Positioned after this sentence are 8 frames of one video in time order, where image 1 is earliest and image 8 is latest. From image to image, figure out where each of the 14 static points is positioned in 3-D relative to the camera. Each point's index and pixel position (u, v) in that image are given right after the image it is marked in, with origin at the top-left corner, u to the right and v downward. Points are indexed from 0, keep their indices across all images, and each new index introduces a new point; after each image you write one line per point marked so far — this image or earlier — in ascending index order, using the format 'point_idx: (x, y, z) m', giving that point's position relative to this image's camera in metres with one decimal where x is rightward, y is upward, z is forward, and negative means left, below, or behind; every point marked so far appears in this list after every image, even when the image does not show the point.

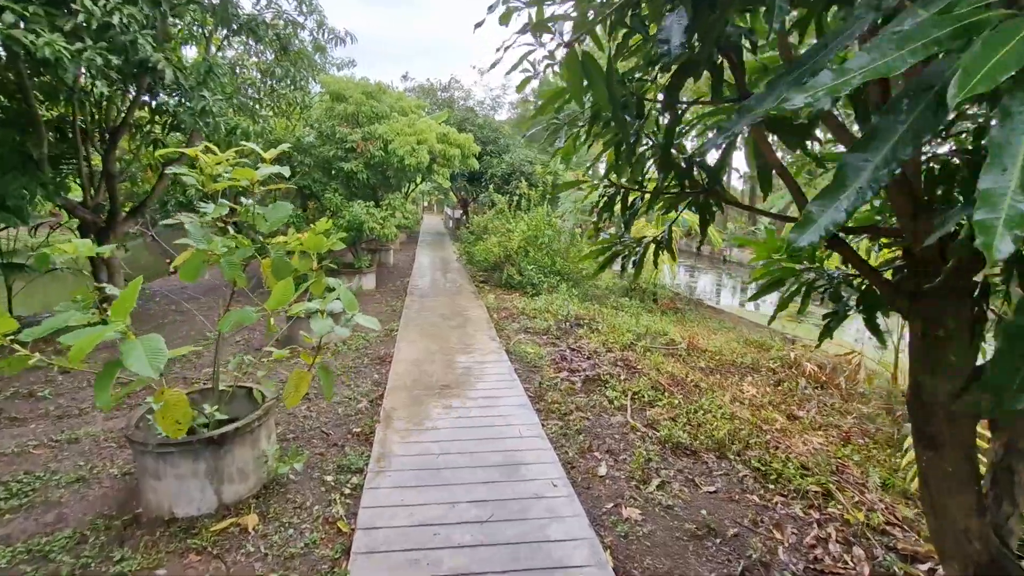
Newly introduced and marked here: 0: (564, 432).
0: (+0.3, -0.7, +2.5) m
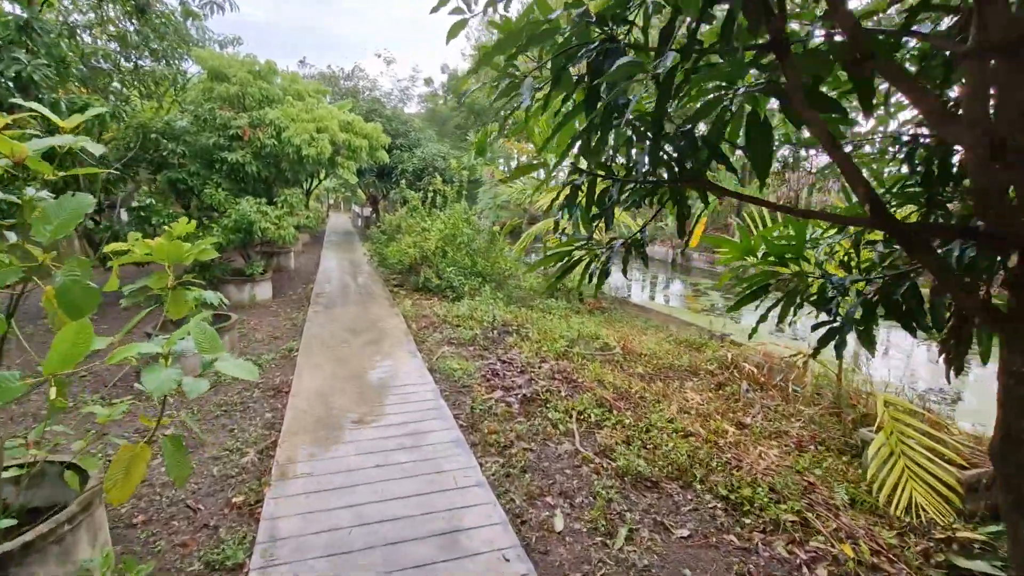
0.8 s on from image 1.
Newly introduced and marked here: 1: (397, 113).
0: (0.0, -0.8, +2.1) m
1: (-2.5, +3.8, +11.3) m
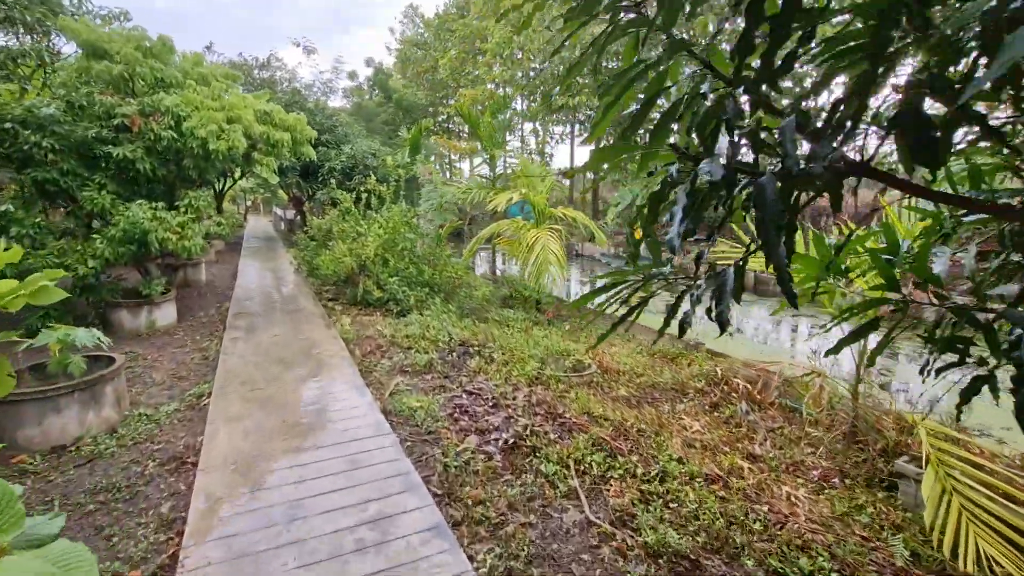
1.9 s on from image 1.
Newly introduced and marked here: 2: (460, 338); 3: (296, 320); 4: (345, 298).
0: (0.0, -0.9, +1.6) m
1: (-3.8, +3.7, +10.4) m
2: (-0.4, -0.4, +4.0) m
3: (-1.9, -0.3, +4.5) m
4: (-1.8, -0.1, +5.5) m
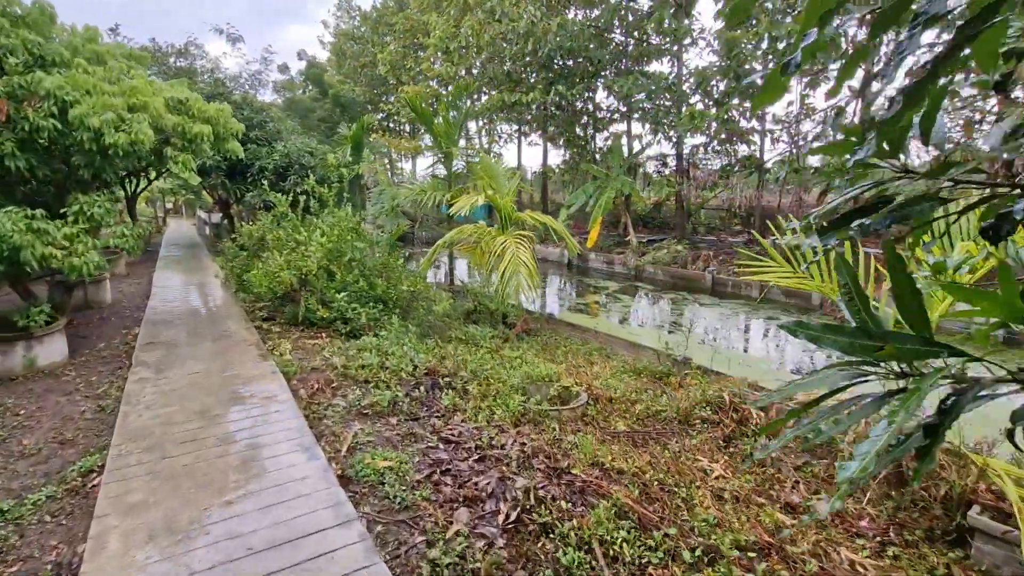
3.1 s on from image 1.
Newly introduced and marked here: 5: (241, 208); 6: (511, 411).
0: (+0.1, -1.0, +1.1) m
1: (-4.8, +3.4, +9.4) m
2: (-0.6, -0.5, +3.4) m
3: (-2.1, -0.4, +3.8) m
4: (-2.1, -0.3, +4.8) m
5: (-5.0, +1.5, +9.5) m
6: (0.0, -0.7, +2.8) m
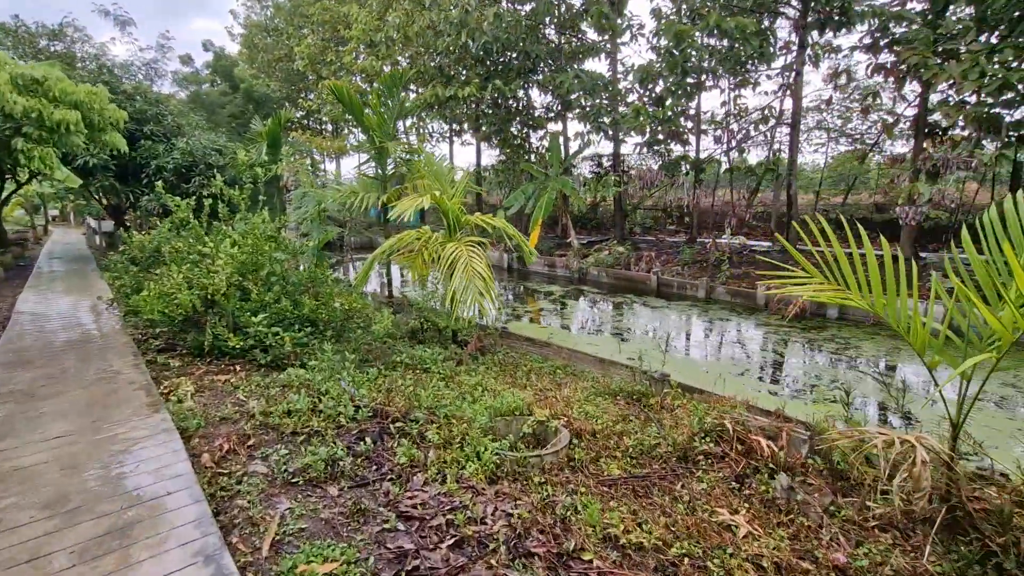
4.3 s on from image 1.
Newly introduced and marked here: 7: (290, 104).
0: (+0.2, -1.1, +0.5) m
1: (-5.8, +3.2, +8.1) m
2: (-0.8, -0.6, +2.8) m
3: (-2.3, -0.6, +2.9) m
4: (-2.5, -0.4, +3.9) m
5: (-6.0, +1.2, +8.2) m
6: (-0.1, -0.8, +2.3) m
7: (-6.6, +5.5, +15.5) m
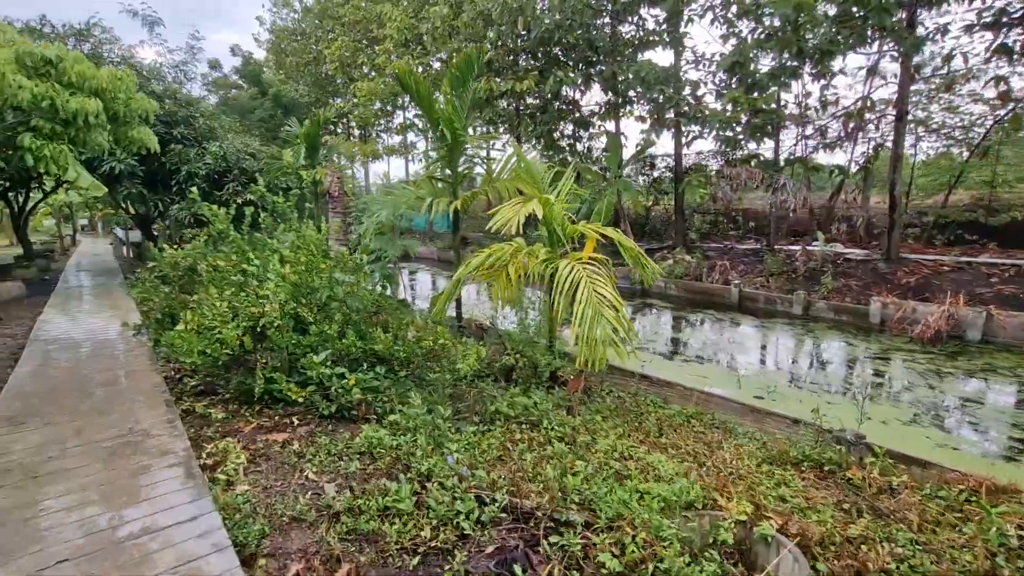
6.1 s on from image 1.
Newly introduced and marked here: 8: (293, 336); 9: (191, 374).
0: (+0.8, -1.2, -0.3) m
1: (-5.0, +2.9, +7.5) m
2: (-0.1, -0.8, +2.0) m
3: (-1.6, -0.8, +2.2) m
4: (-1.7, -0.6, +3.1) m
5: (-5.1, +0.9, +7.6) m
6: (+0.5, -0.9, +1.4) m
7: (-5.5, +5.2, +14.9) m
8: (-1.3, -0.3, +3.0) m
9: (-2.1, -0.6, +3.5) m
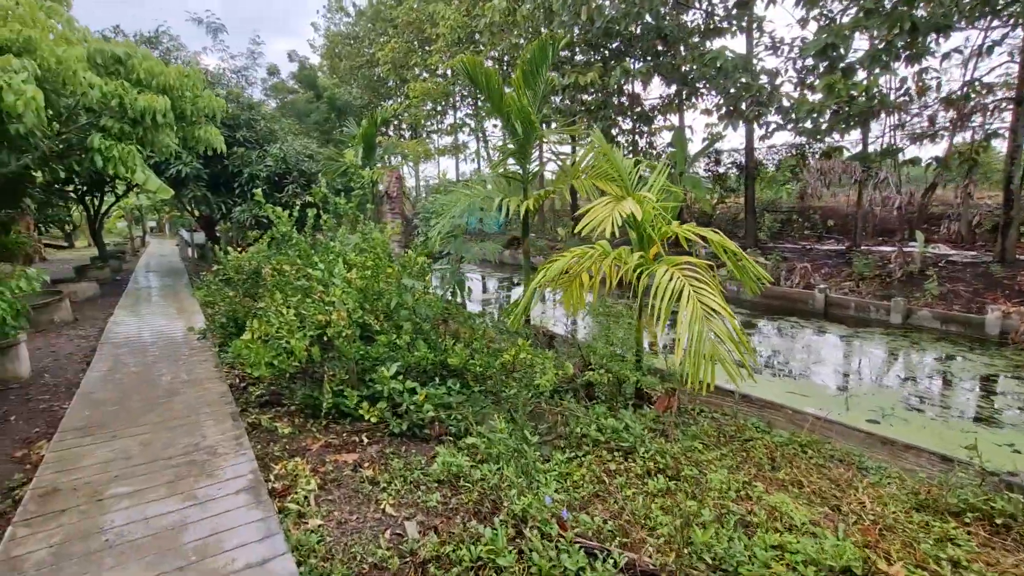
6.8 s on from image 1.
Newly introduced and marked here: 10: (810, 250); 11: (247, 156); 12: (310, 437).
0: (+1.0, -1.2, -0.7) m
1: (-4.1, +2.9, +7.6) m
2: (+0.3, -0.8, +1.6) m
3: (-1.2, -0.8, +2.0) m
4: (-1.2, -0.7, +3.0) m
5: (-4.2, +0.9, +7.7) m
6: (+0.9, -1.0, +1.1) m
7: (-4.0, +5.2, +15.0) m
8: (-0.8, -0.3, +2.8) m
9: (-1.6, -0.6, +3.3) m
10: (+4.8, +0.6, +8.3) m
11: (-3.6, +1.8, +7.1) m
12: (-1.0, -0.8, +2.6) m
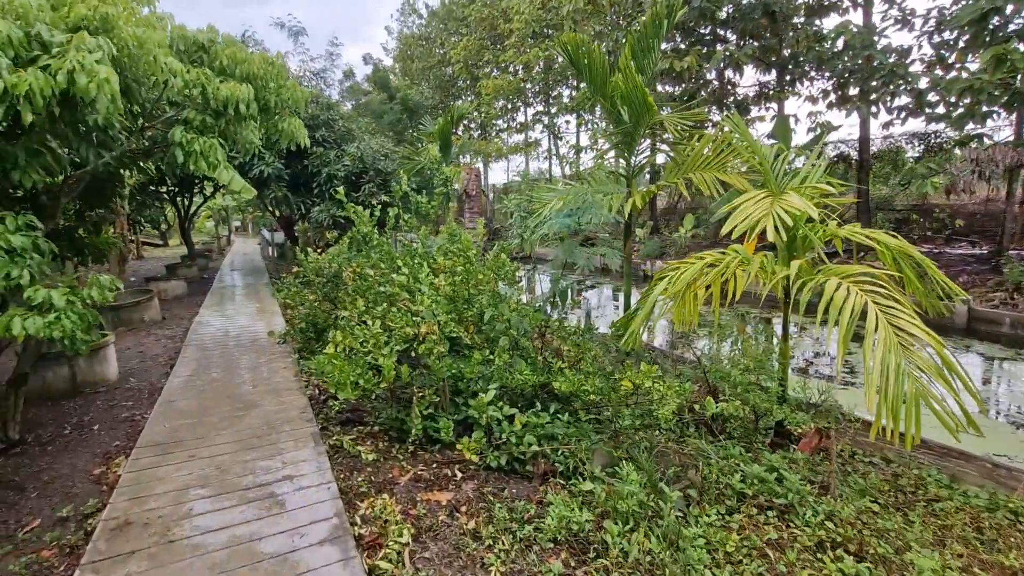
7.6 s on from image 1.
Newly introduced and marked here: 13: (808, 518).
0: (+1.1, -1.3, -1.3) m
1: (-2.9, +2.9, +7.6) m
2: (+0.7, -0.9, +1.2) m
3: (-0.8, -0.9, +1.7) m
4: (-0.7, -0.7, +2.7) m
5: (-3.1, +0.9, +7.7) m
6: (+1.2, -1.0, +0.5) m
7: (-1.9, +5.2, +14.9) m
8: (-0.3, -0.4, +2.5) m
9: (-1.0, -0.6, +3.1) m
10: (+6.0, +0.5, +7.3) m
11: (-2.5, +1.8, +7.0) m
12: (-0.5, -0.8, +2.3) m
13: (+1.1, -0.9, +1.9) m
